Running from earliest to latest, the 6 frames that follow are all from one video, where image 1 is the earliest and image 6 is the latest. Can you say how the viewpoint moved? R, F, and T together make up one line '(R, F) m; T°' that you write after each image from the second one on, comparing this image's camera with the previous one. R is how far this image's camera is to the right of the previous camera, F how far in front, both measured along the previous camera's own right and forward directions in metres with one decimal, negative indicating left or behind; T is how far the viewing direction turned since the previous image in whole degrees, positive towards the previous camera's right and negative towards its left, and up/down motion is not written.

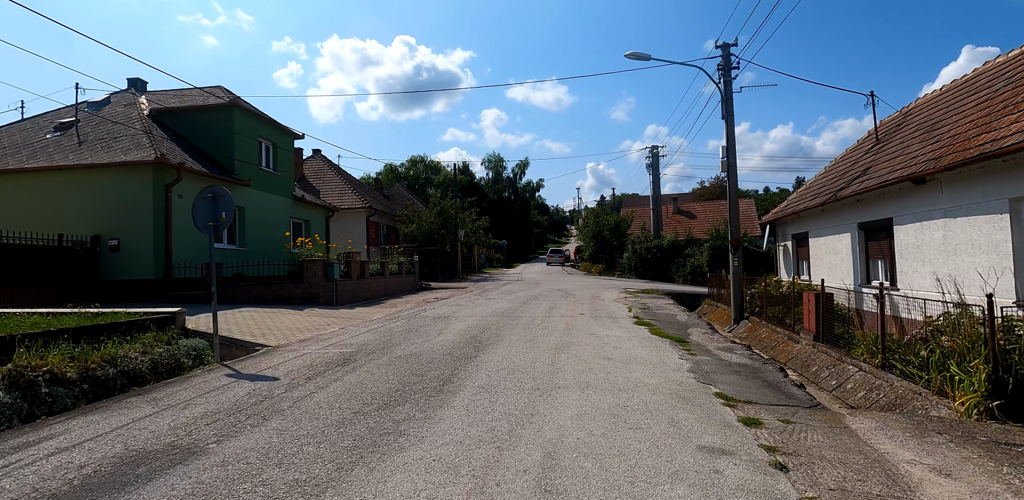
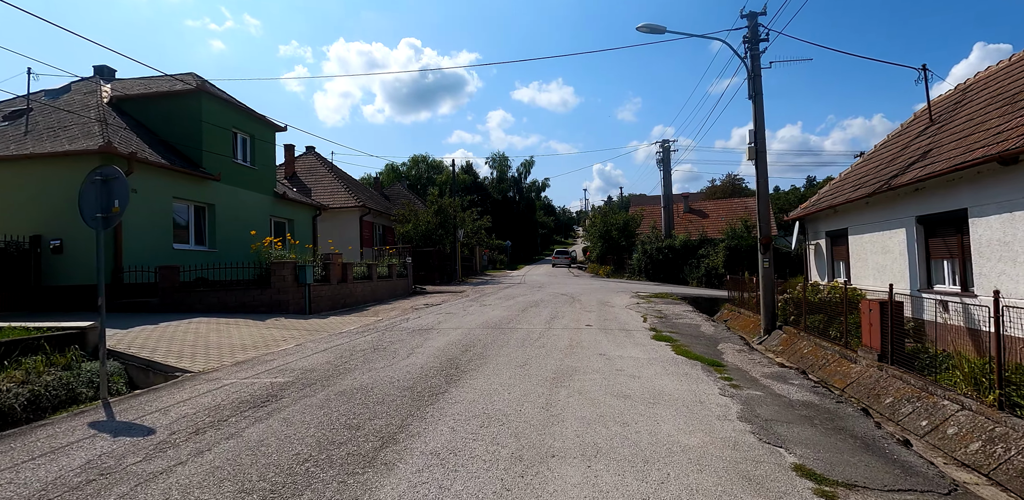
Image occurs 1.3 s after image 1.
(+0.2, +1.7) m; -1°
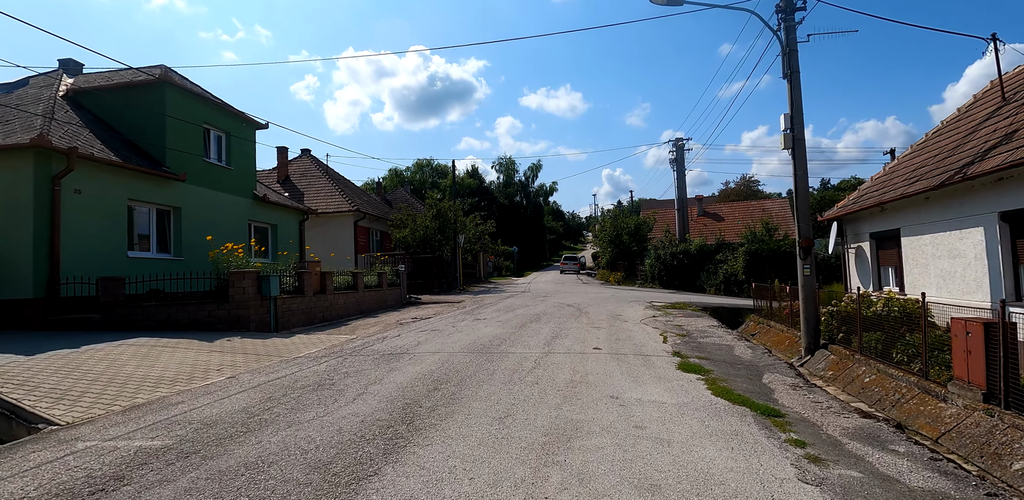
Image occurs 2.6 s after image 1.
(+0.3, +1.7) m; -1°
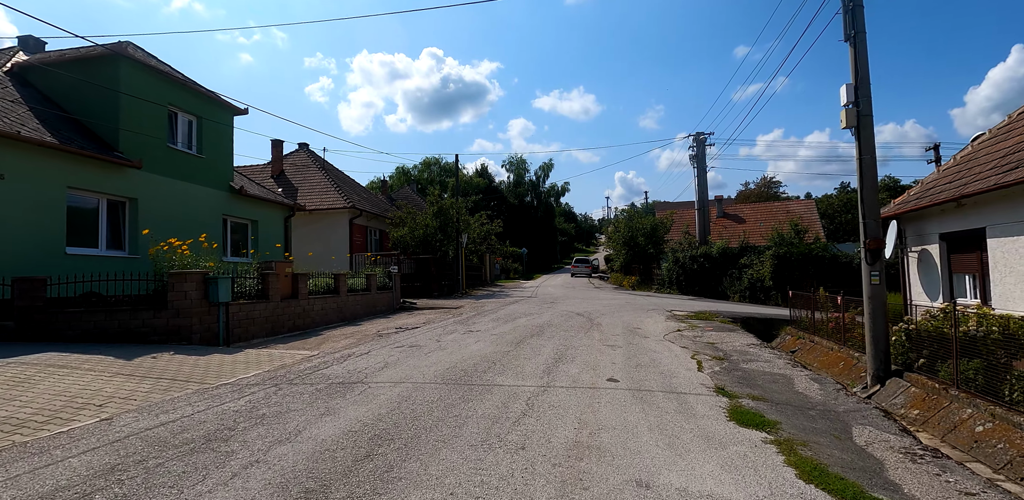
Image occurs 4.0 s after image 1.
(+0.3, +1.8) m; -1°
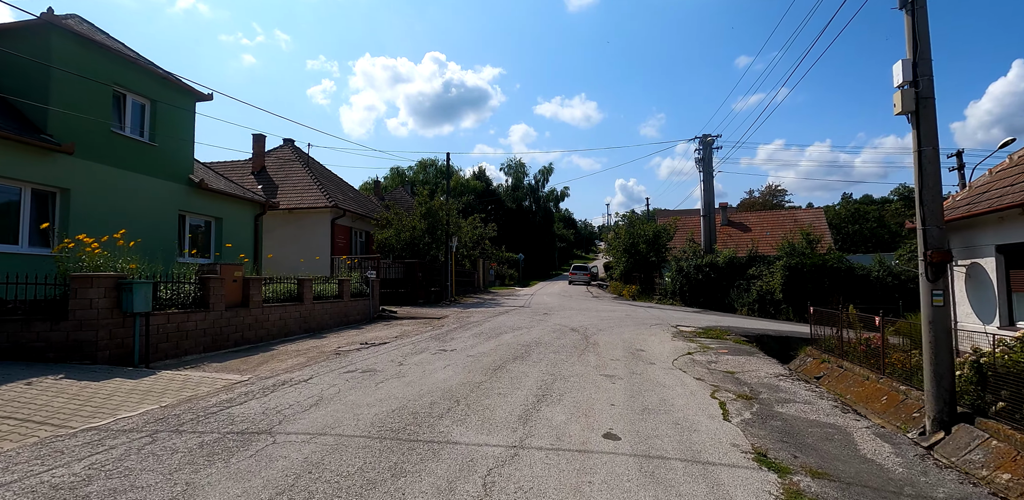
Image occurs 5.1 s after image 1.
(+0.3, +1.5) m; 0°
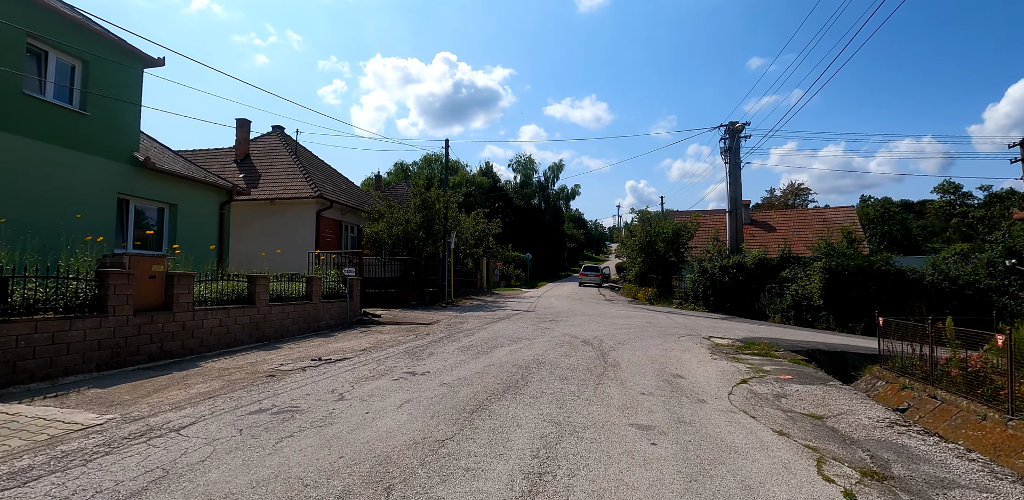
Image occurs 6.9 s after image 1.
(+0.2, +2.3) m; -1°
